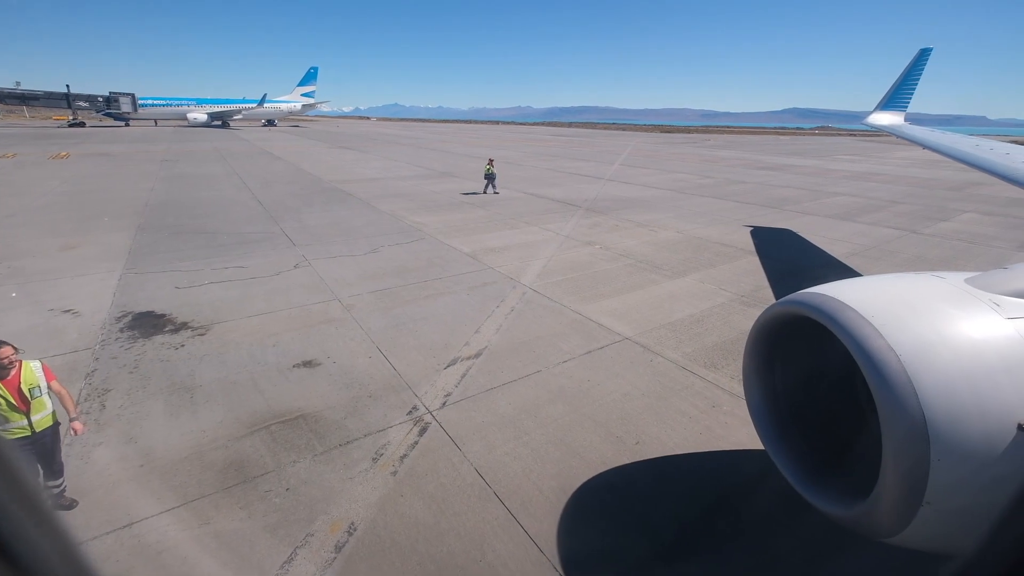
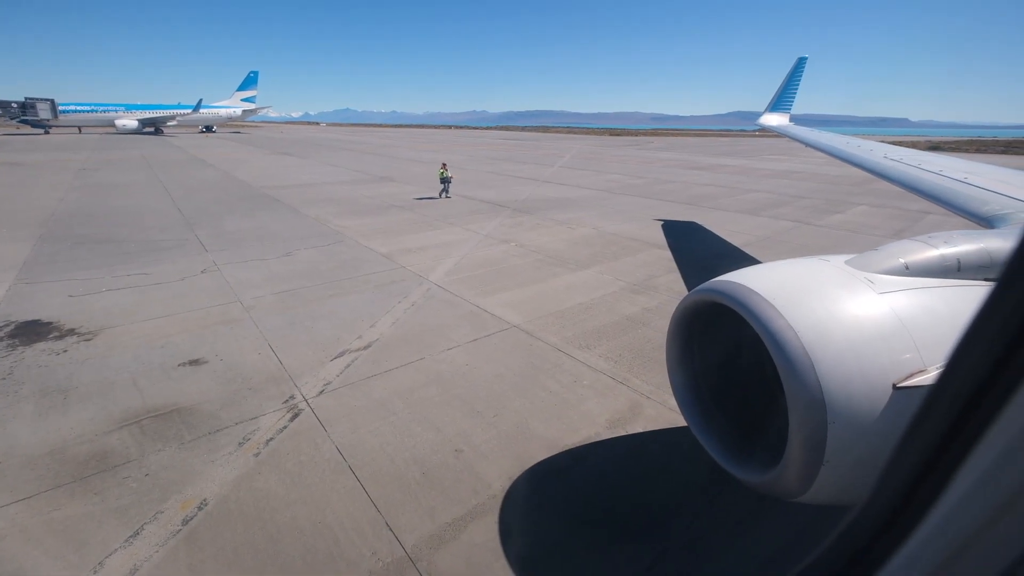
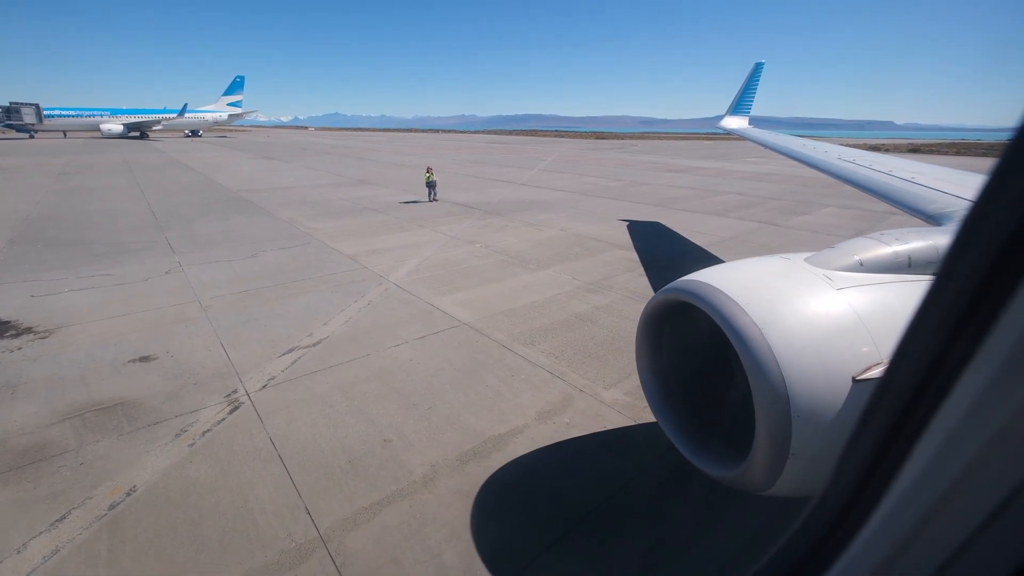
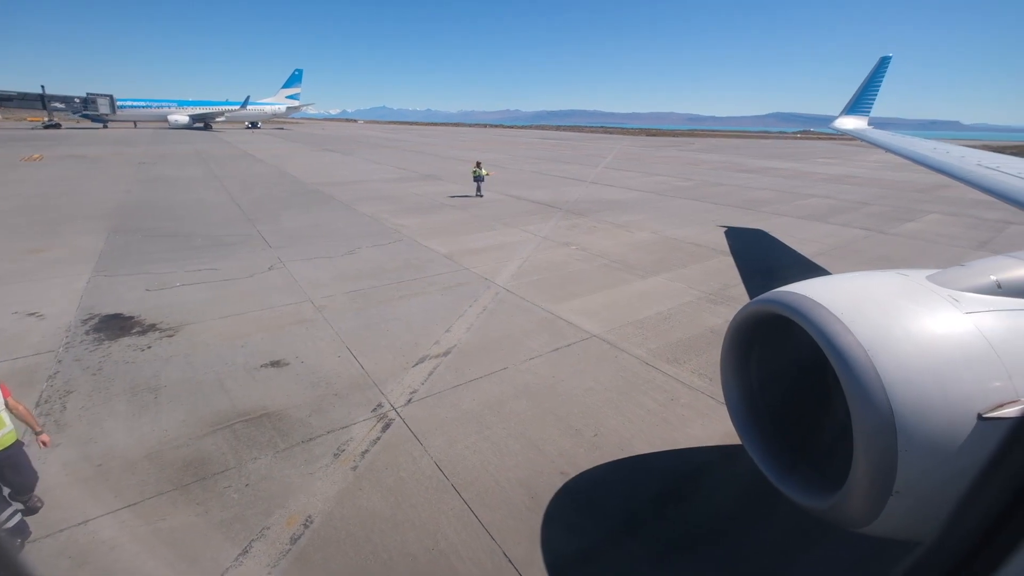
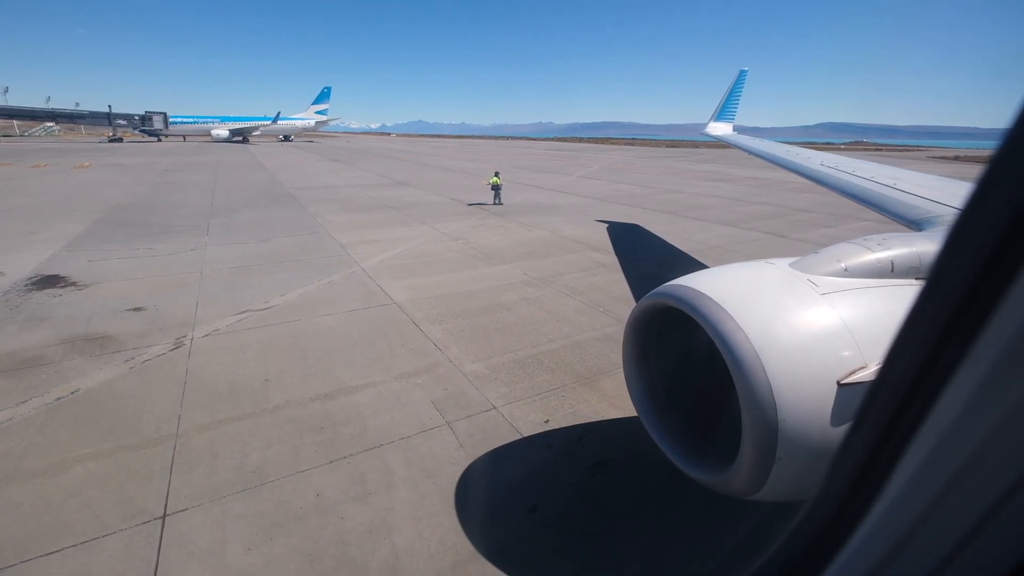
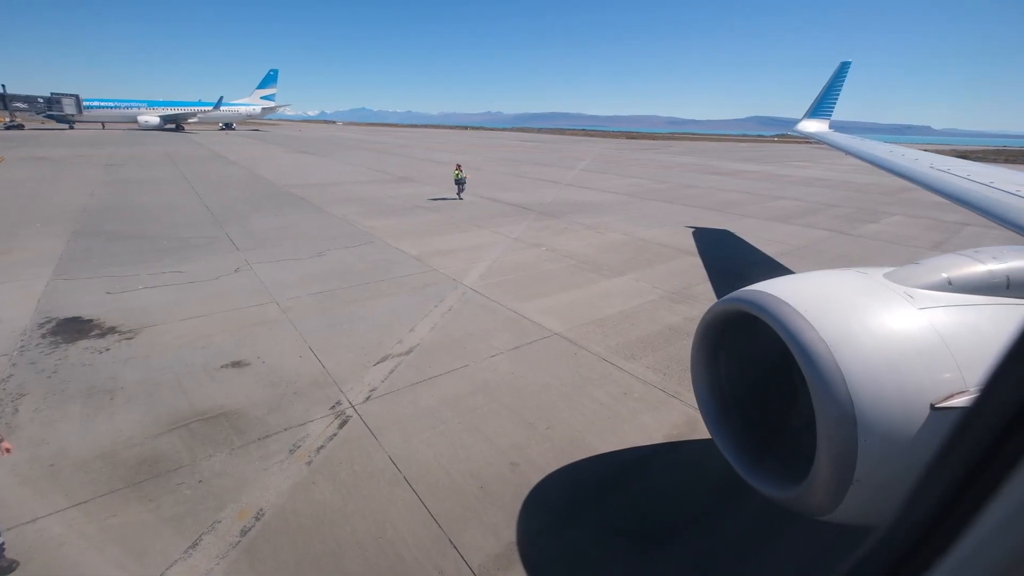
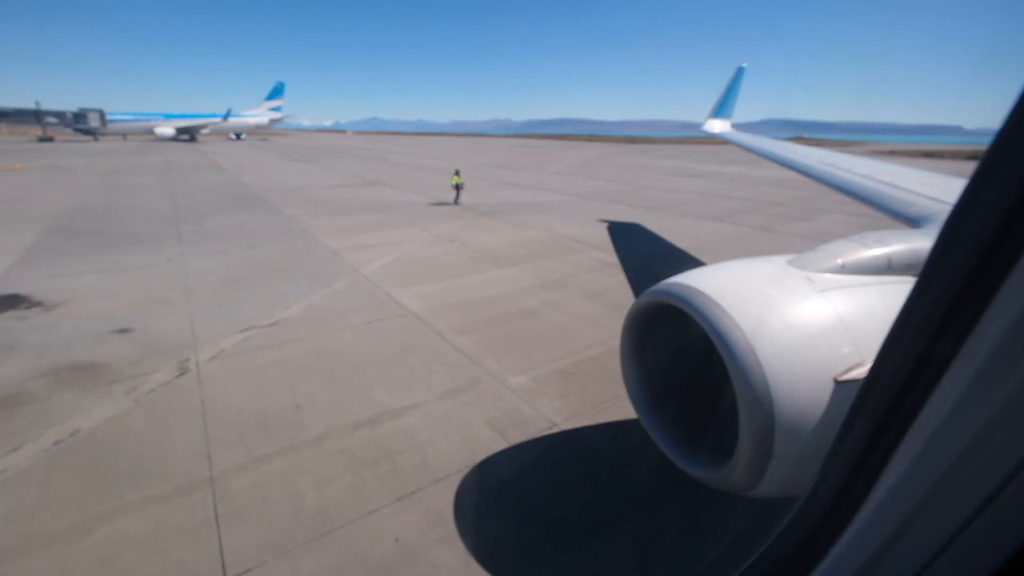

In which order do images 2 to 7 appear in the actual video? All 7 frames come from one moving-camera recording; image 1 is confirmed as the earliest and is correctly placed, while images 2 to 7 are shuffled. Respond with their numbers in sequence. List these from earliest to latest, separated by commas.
4, 6, 2, 3, 7, 5
